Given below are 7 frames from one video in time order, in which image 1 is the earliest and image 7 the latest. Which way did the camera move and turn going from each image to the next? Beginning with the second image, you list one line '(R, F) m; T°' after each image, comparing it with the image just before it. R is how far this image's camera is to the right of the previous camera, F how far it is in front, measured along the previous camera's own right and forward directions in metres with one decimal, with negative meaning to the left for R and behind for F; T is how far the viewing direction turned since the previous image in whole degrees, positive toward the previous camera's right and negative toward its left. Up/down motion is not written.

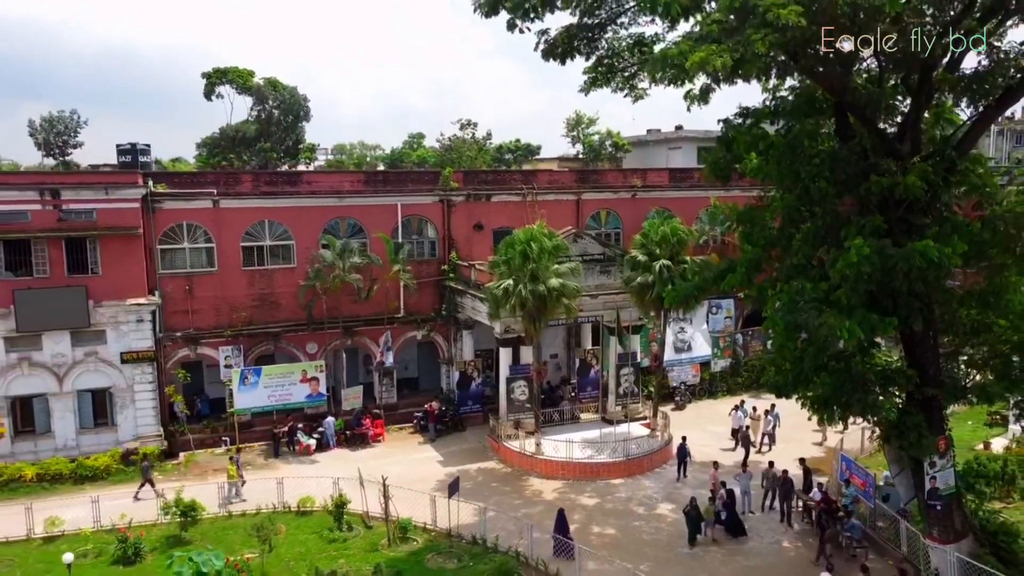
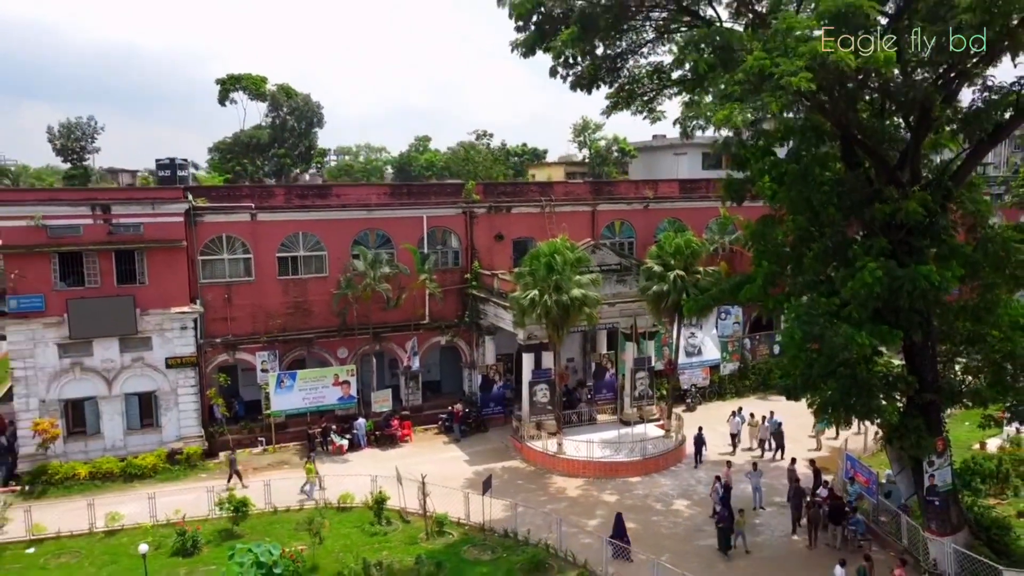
(-0.6, -1.2) m; 0°
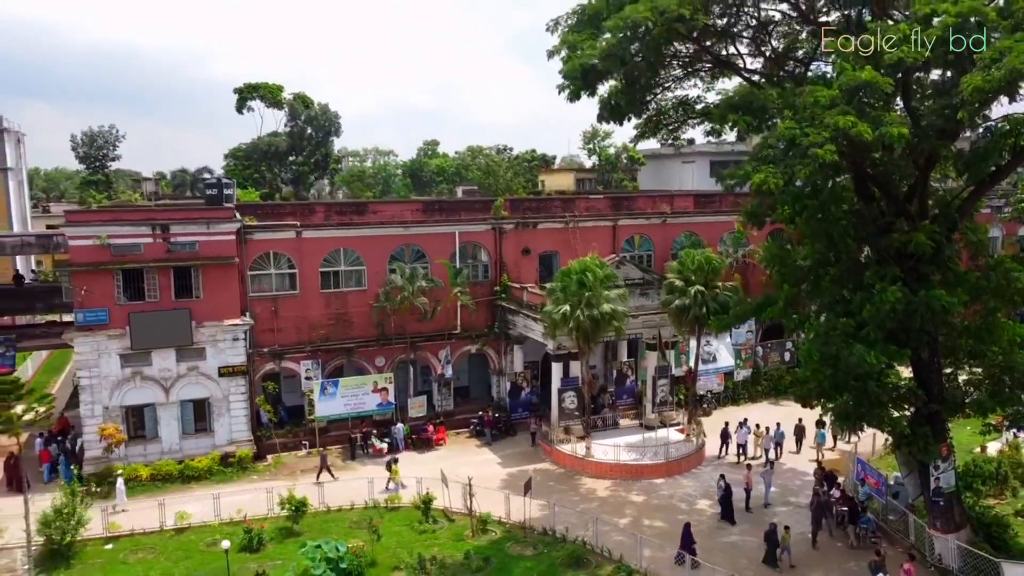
(-0.9, -1.5) m; 0°
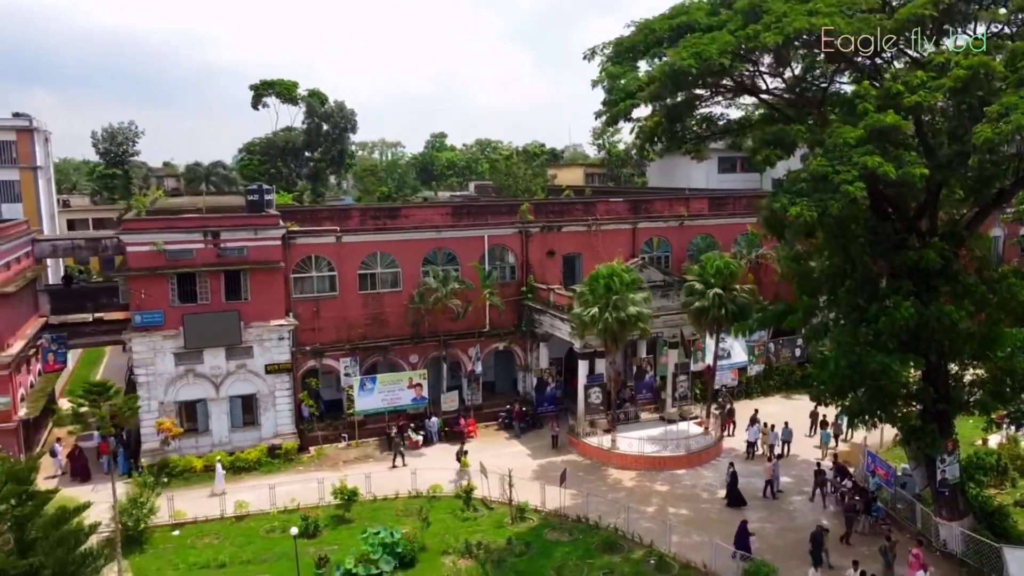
(-0.9, -1.4) m; 0°
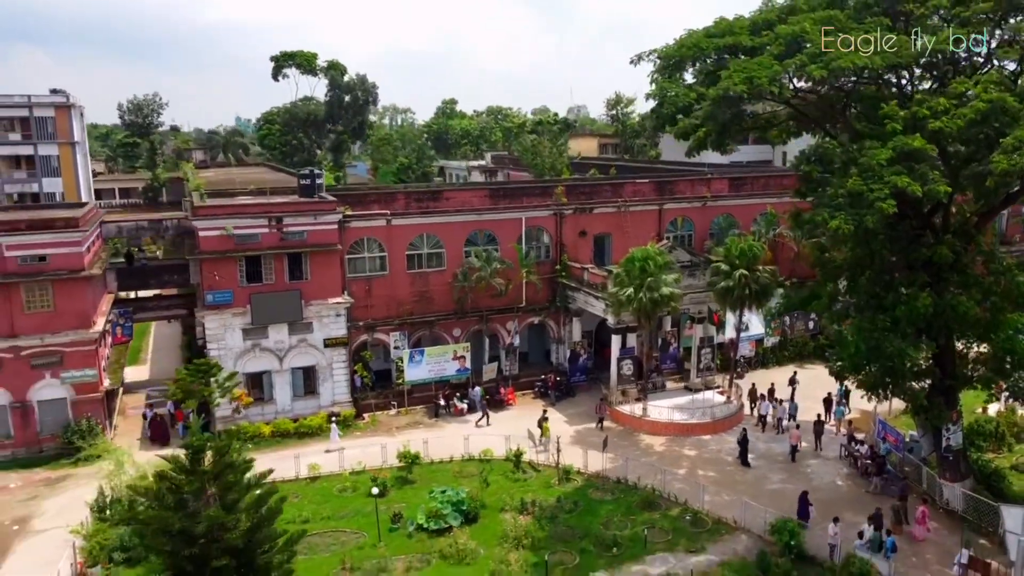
(-1.3, -2.0) m; 0°
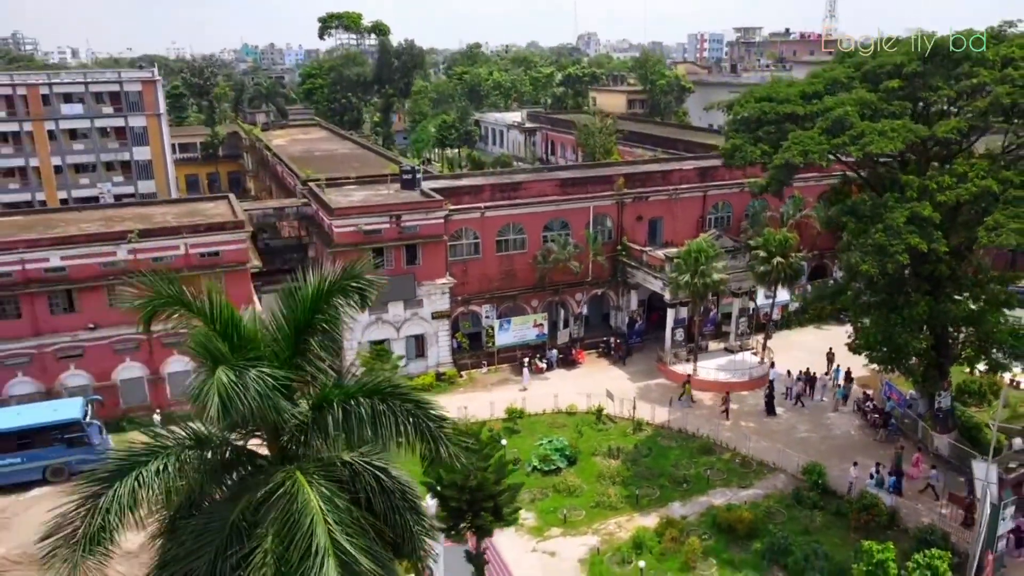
(-3.0, -5.7) m; 0°
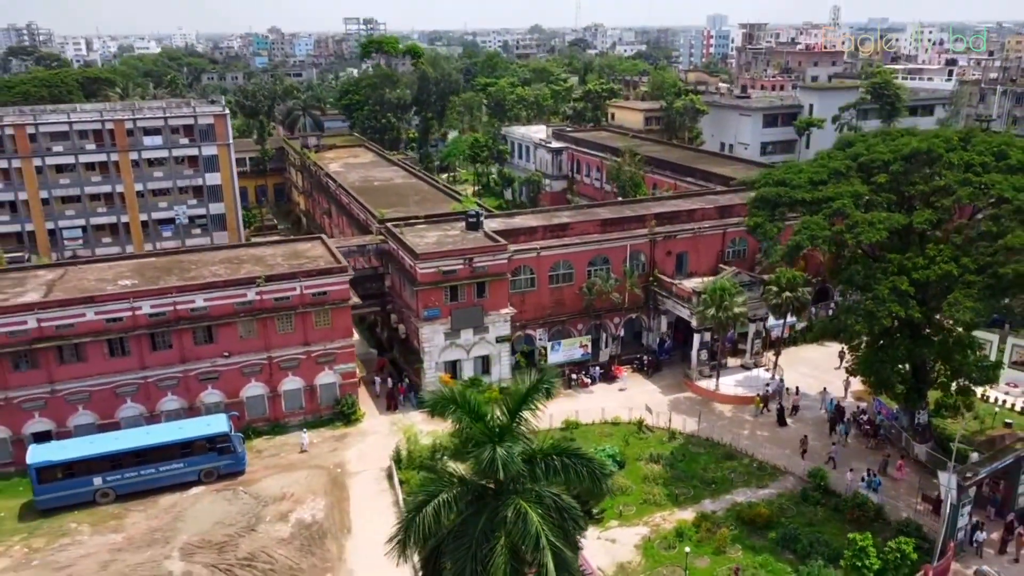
(-2.5, -6.2) m; 0°
